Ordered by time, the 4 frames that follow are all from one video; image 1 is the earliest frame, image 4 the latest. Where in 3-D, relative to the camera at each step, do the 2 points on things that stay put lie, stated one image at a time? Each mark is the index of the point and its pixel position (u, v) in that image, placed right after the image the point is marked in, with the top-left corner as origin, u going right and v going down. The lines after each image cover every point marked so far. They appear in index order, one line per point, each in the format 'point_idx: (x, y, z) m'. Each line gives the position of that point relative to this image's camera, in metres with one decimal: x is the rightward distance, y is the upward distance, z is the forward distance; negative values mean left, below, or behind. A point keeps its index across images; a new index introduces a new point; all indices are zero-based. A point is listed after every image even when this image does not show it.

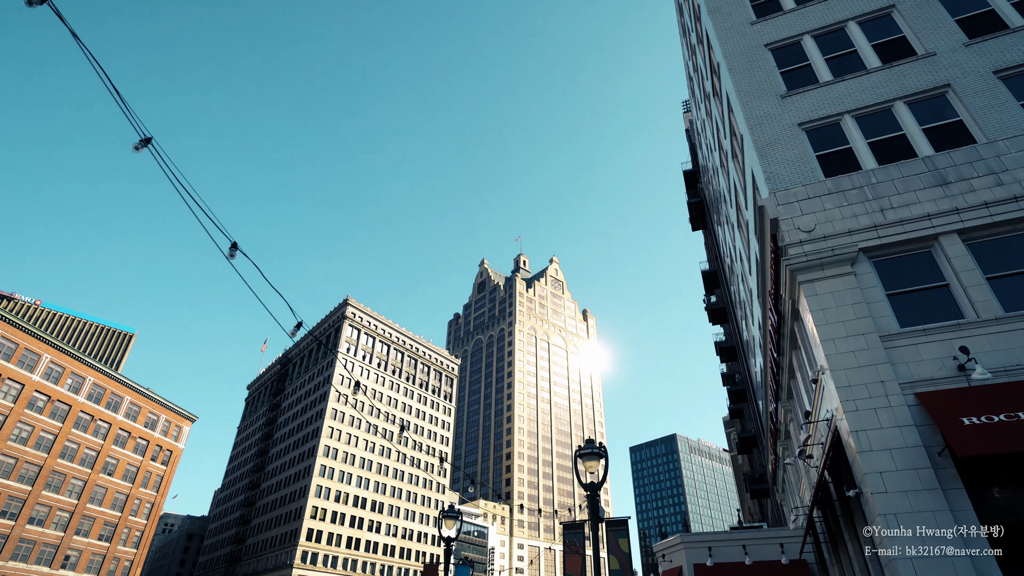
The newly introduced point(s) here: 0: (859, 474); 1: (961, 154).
0: (+7.8, -4.2, +11.7) m
1: (+12.1, +3.6, +14.1) m
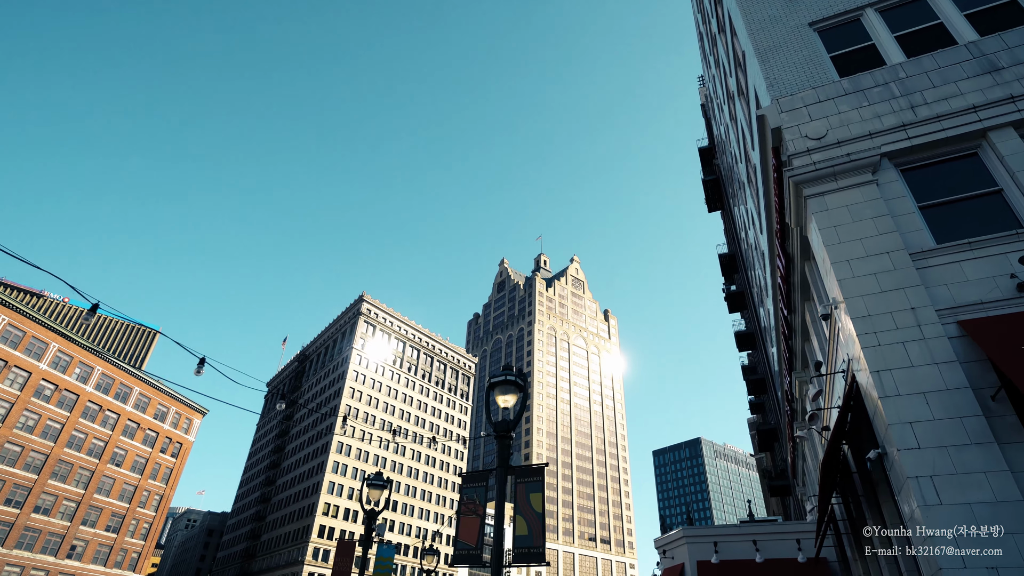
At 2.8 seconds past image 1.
0: (+6.3, -2.4, +8.9) m
1: (+10.7, +5.3, +11.1) m
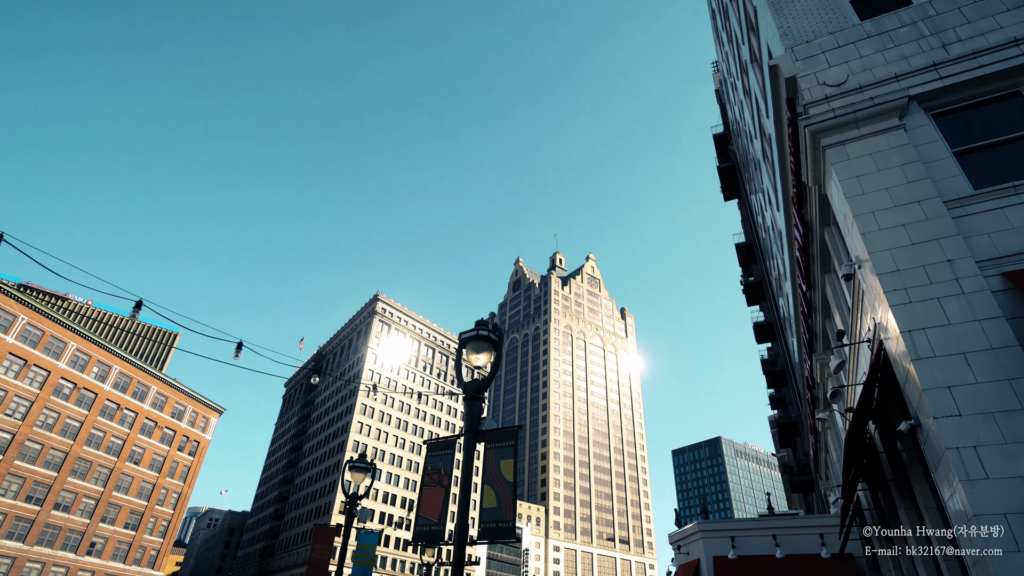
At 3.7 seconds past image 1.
0: (+6.0, -1.6, +7.8) m
1: (+10.4, +6.2, +9.9) m
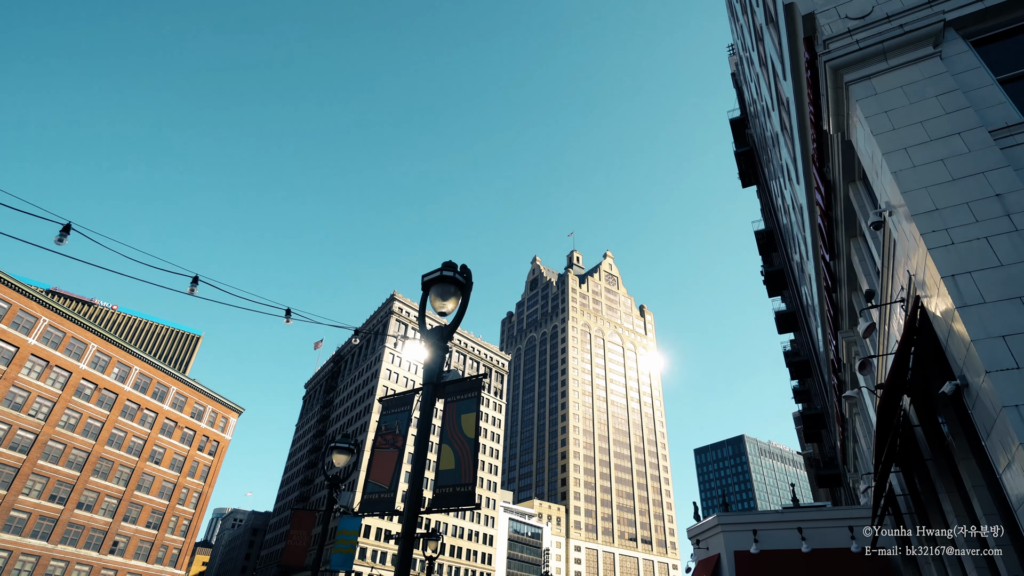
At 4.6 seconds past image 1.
0: (+5.7, -0.8, +6.7) m
1: (+10.1, +7.0, +8.7) m
